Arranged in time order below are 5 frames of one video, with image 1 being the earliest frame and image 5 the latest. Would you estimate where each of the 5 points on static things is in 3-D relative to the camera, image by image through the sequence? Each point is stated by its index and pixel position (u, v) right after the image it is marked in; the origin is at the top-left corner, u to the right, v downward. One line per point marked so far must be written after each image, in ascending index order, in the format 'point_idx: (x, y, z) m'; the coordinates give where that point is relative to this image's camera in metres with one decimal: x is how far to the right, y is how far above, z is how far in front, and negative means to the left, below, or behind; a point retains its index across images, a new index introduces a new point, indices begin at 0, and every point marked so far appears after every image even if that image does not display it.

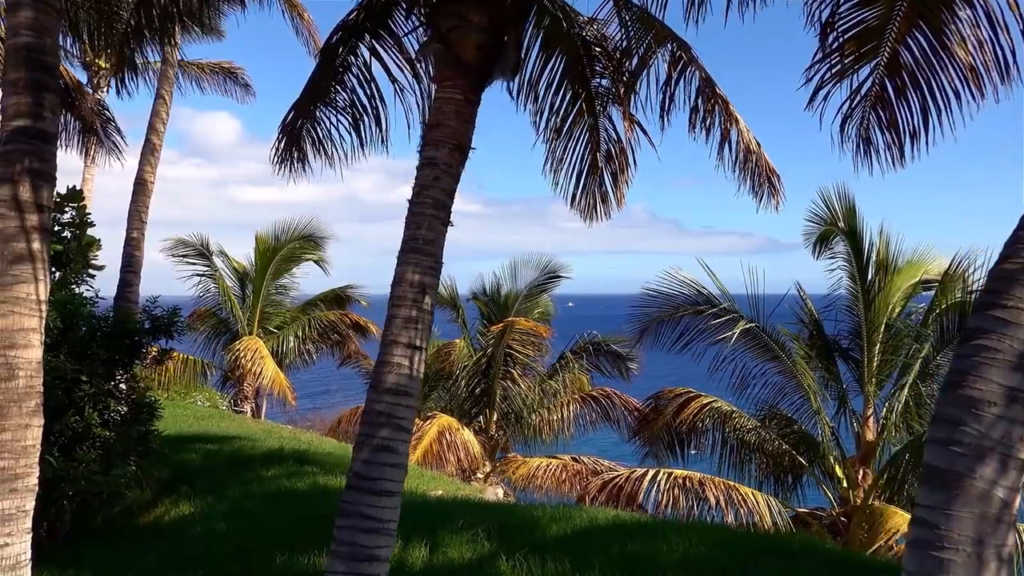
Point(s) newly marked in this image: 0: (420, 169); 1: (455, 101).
0: (-0.5, +0.6, +4.0) m
1: (-0.3, +0.9, +4.0) m
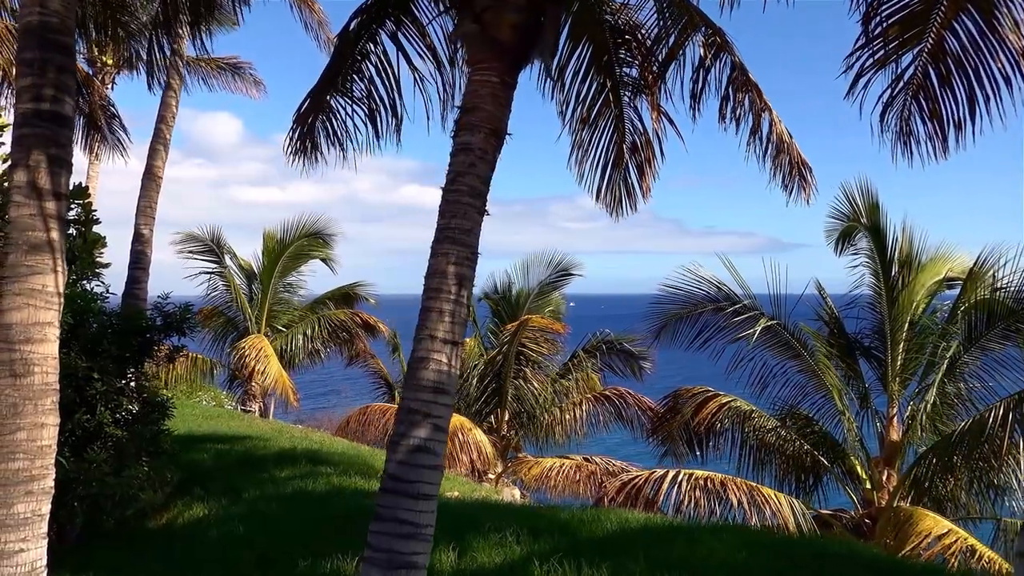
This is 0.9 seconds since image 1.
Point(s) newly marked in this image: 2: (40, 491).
0: (-0.3, +0.6, +3.8) m
1: (-0.1, +1.0, +3.8) m
2: (-2.1, -0.9, +3.5) m
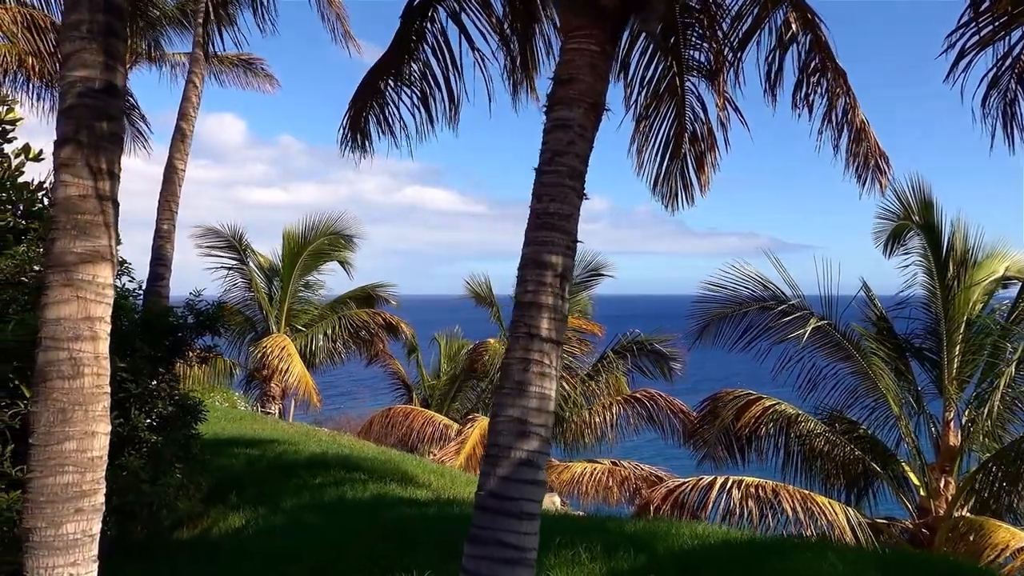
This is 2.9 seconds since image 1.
0: (+0.2, +0.7, +3.4) m
1: (+0.3, +1.0, +3.4) m
2: (-1.7, -0.9, +3.1) m
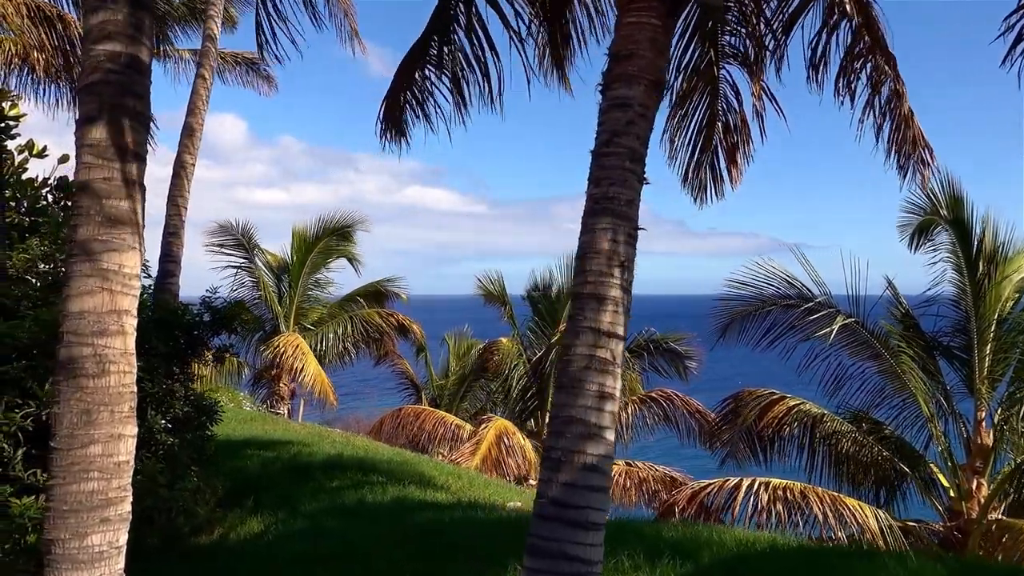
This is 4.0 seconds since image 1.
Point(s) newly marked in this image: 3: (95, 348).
0: (+0.4, +0.7, +3.1) m
1: (+0.6, +1.0, +3.1) m
2: (-1.4, -0.8, +2.8) m
3: (-1.5, -0.2, +2.8) m
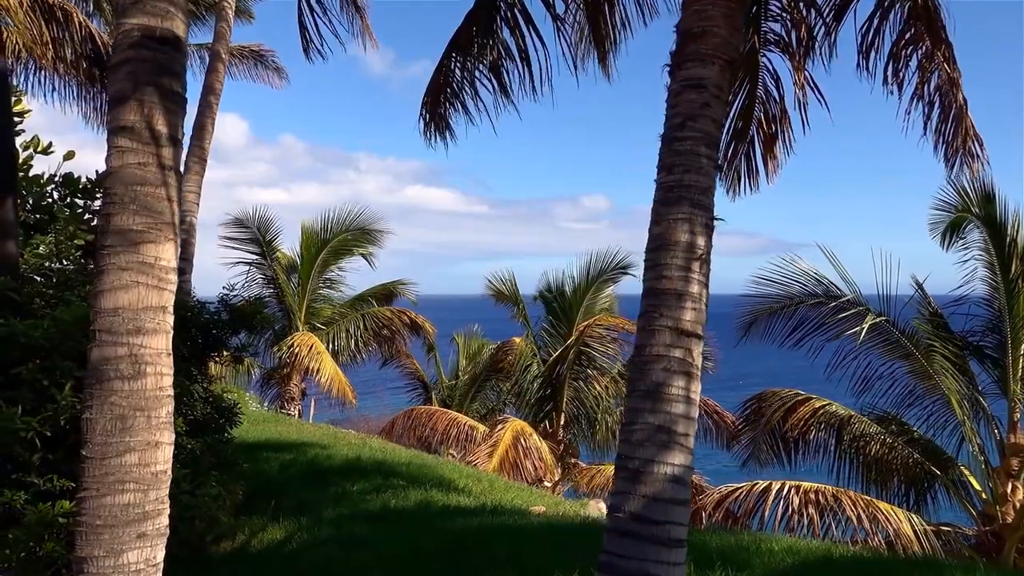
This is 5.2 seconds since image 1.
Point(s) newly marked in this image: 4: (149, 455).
0: (+0.6, +0.7, +2.9) m
1: (+0.8, +1.1, +2.9) m
2: (-1.2, -0.8, +2.6) m
3: (-1.2, -0.2, +2.5) m
4: (-1.2, -0.5, +2.6) m
